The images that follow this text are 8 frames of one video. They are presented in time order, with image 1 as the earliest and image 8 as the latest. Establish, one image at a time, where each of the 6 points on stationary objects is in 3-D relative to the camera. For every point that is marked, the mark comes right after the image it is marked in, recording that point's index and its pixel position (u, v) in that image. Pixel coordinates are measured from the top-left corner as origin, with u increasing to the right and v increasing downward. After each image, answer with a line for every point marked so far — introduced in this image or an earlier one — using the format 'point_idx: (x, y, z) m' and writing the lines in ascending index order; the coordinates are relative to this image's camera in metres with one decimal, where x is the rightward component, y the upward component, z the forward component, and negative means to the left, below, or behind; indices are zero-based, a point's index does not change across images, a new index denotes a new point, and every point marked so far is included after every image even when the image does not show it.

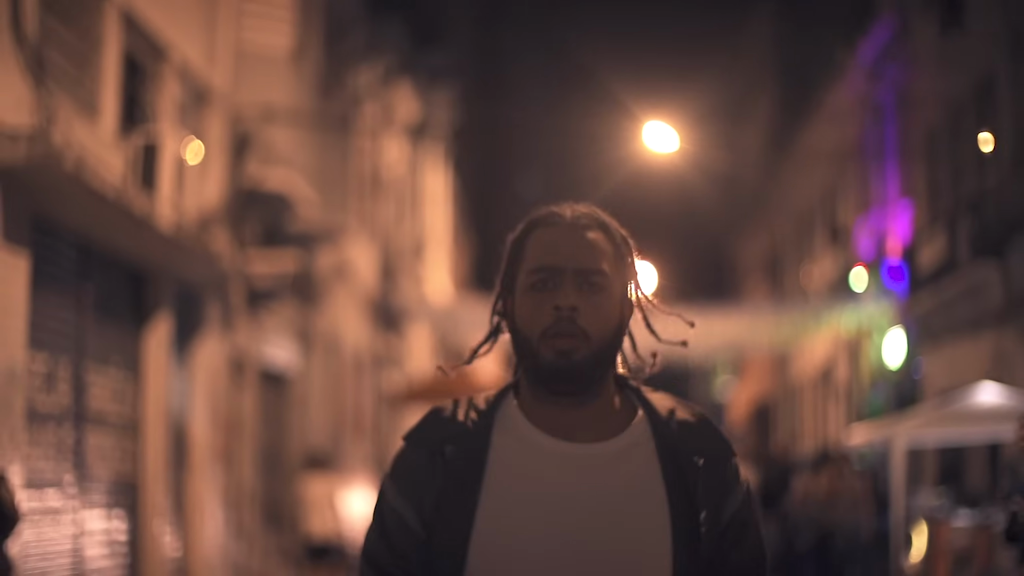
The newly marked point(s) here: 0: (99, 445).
0: (-2.7, -1.0, +10.8) m
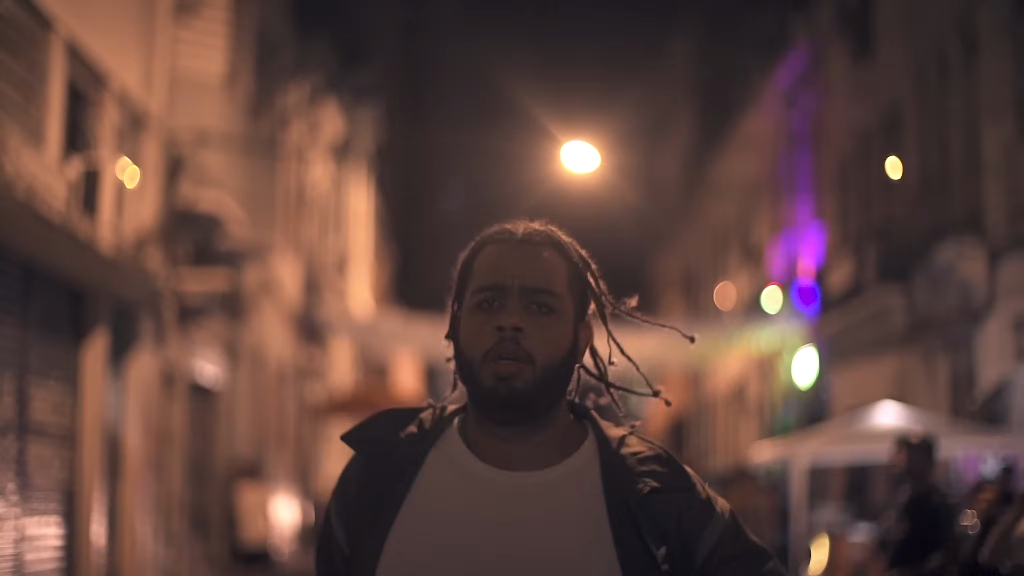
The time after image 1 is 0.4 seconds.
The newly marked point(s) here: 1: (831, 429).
0: (-3.3, -1.2, +11.4) m
1: (+2.8, -1.2, +14.2) m
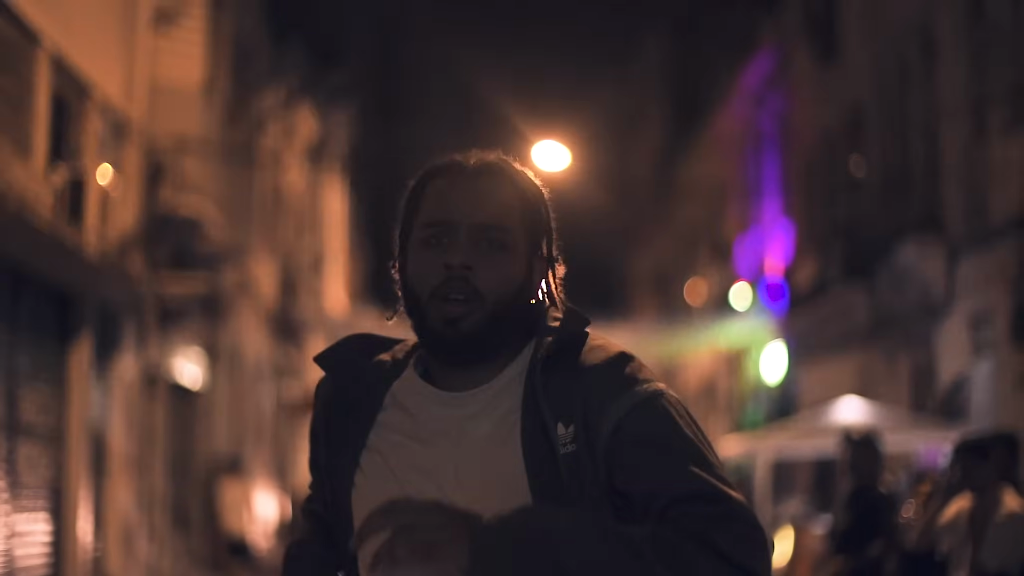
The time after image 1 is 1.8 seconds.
0: (-3.5, -1.2, +11.9) m
1: (+2.5, -1.2, +14.8) m
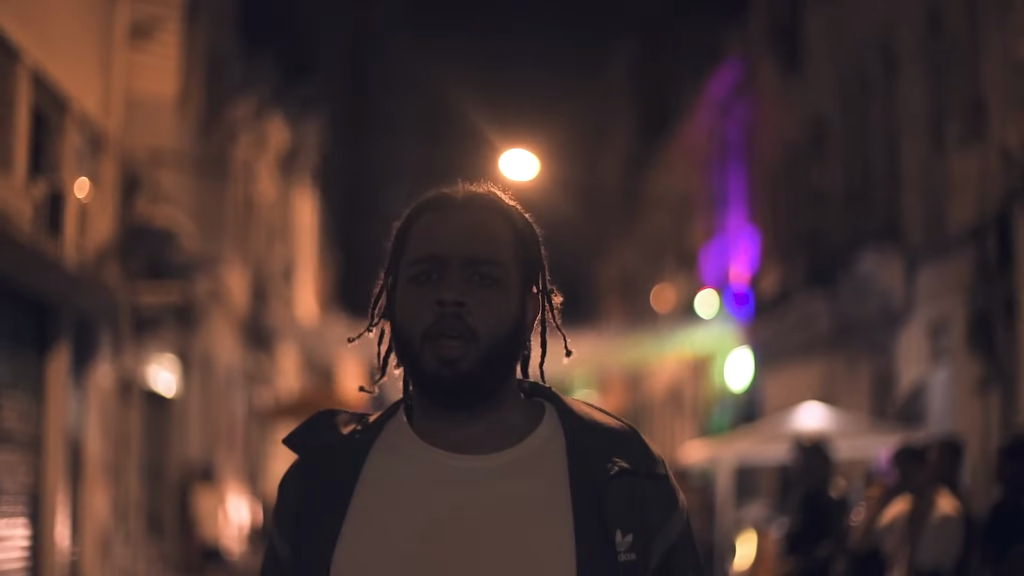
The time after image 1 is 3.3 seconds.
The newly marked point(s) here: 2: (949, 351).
0: (-3.7, -1.3, +12.2) m
1: (+2.2, -1.3, +15.2) m
2: (+5.0, -0.7, +18.9) m
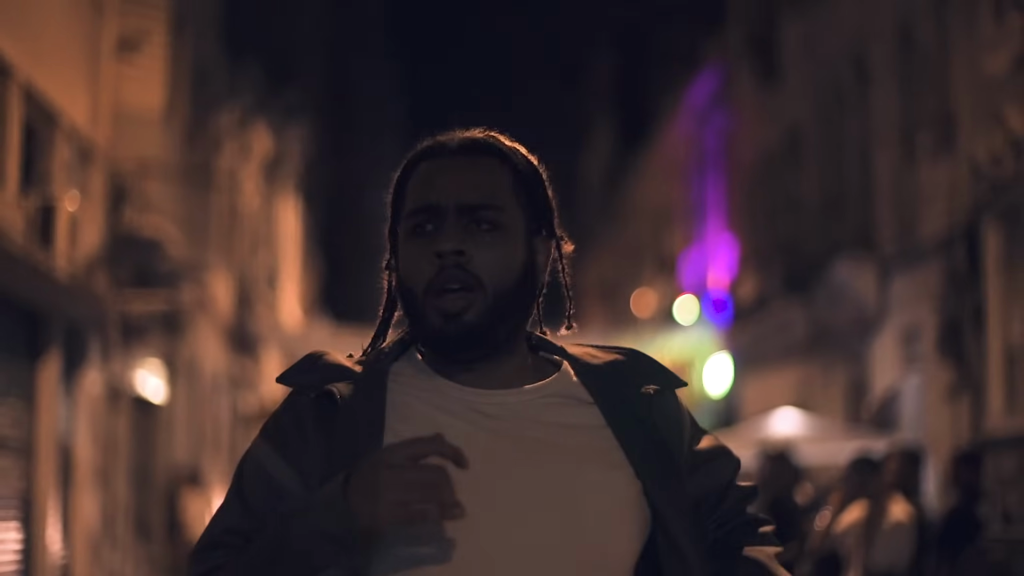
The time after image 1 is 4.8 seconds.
0: (-3.9, -1.4, +12.5) m
1: (+2.0, -1.4, +15.6) m
2: (+4.8, -0.8, +19.3) m
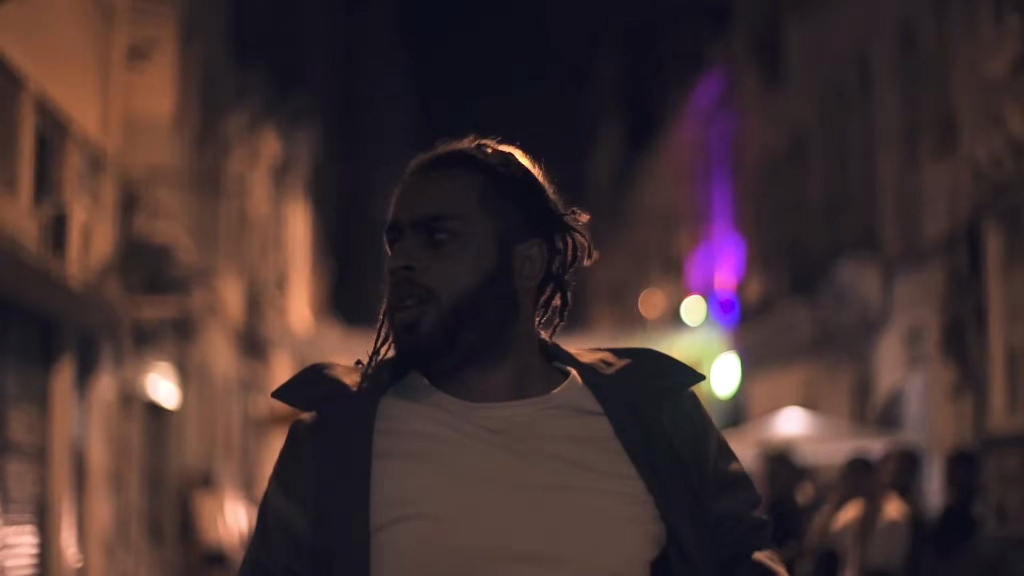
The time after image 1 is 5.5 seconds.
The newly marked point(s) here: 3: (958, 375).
0: (-3.8, -1.4, +12.7) m
1: (+2.1, -1.4, +15.8) m
2: (+4.9, -0.8, +19.5) m
3: (+4.8, -0.9, +17.8) m
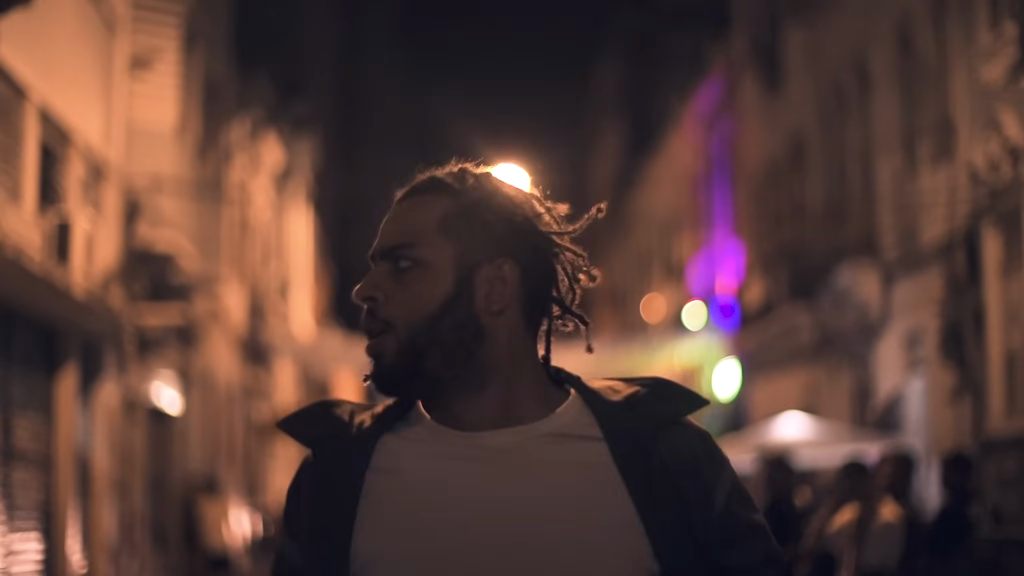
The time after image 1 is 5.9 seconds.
0: (-3.8, -1.5, +12.8) m
1: (+2.1, -1.5, +15.9) m
2: (+4.9, -0.9, +19.6) m
3: (+4.9, -1.0, +17.9) m
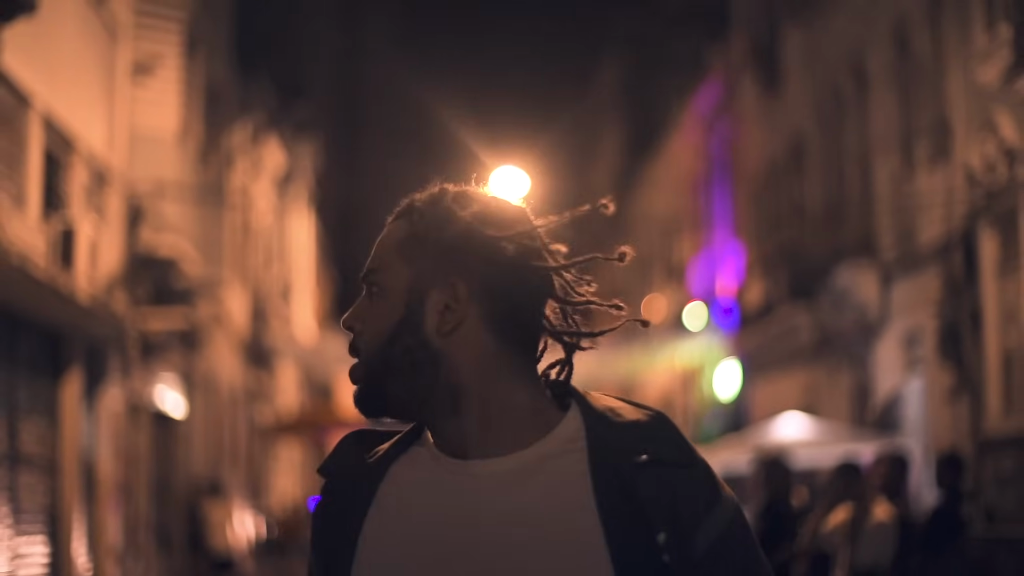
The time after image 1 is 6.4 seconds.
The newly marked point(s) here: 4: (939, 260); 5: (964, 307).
0: (-3.8, -1.5, +13.0) m
1: (+2.1, -1.5, +16.0) m
2: (+4.9, -0.9, +19.7) m
3: (+4.9, -1.0, +18.0) m
4: (+4.8, +0.3, +18.6) m
5: (+4.8, -0.2, +17.6) m
